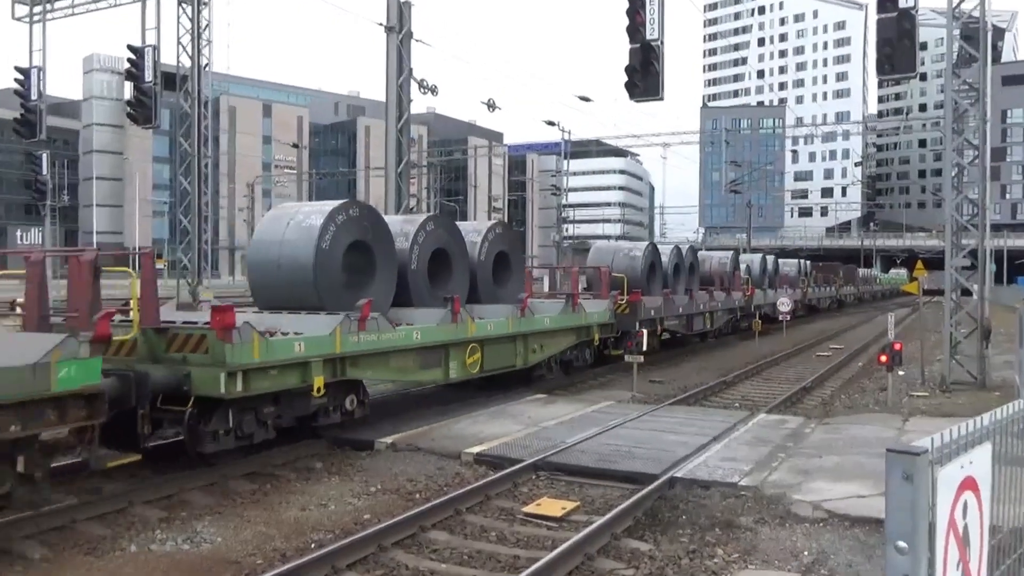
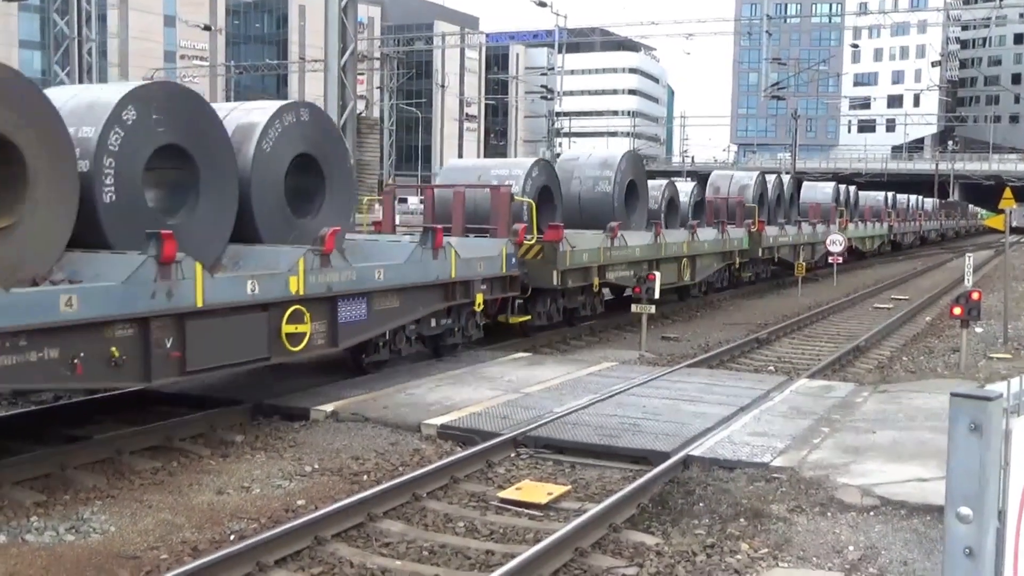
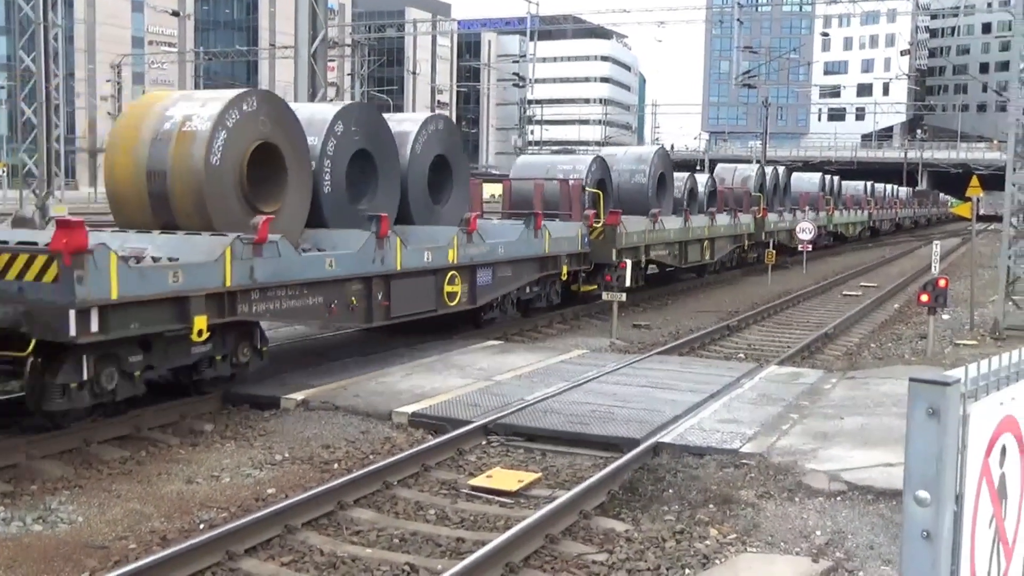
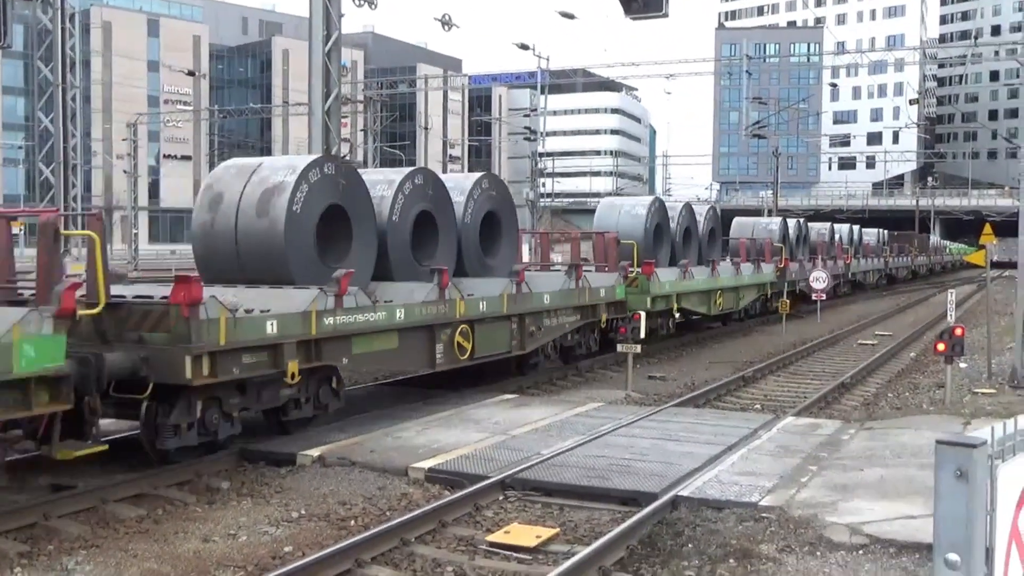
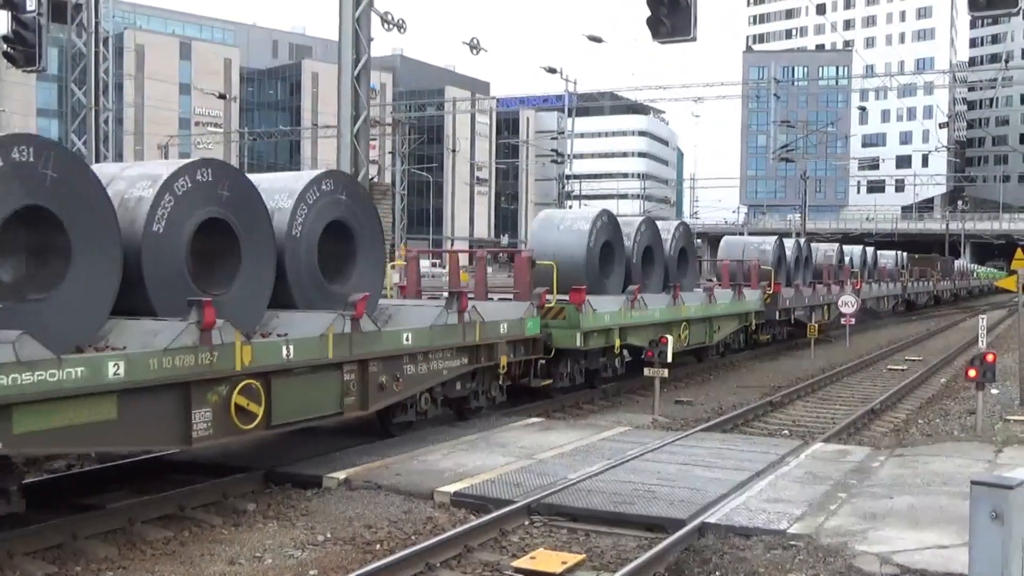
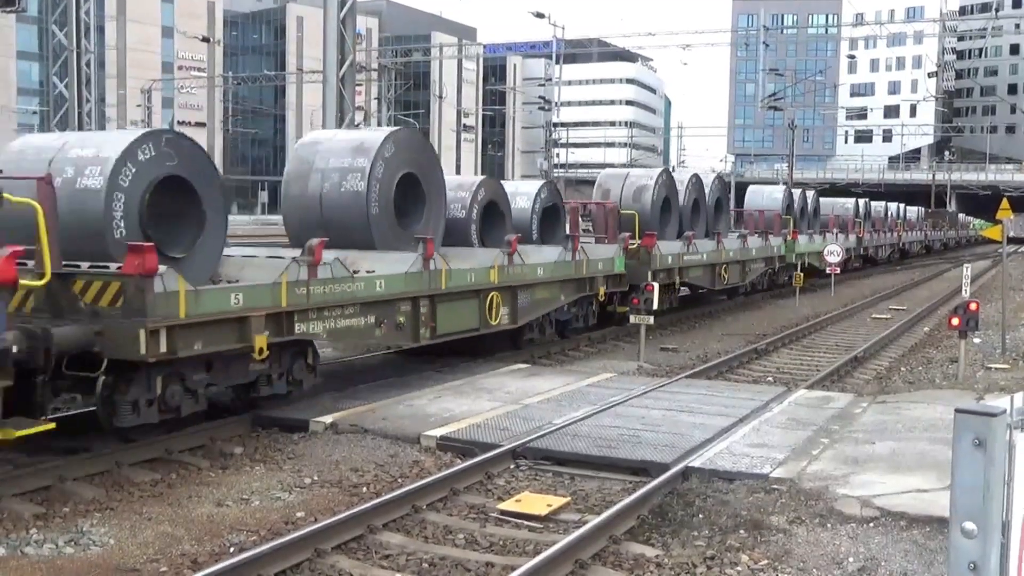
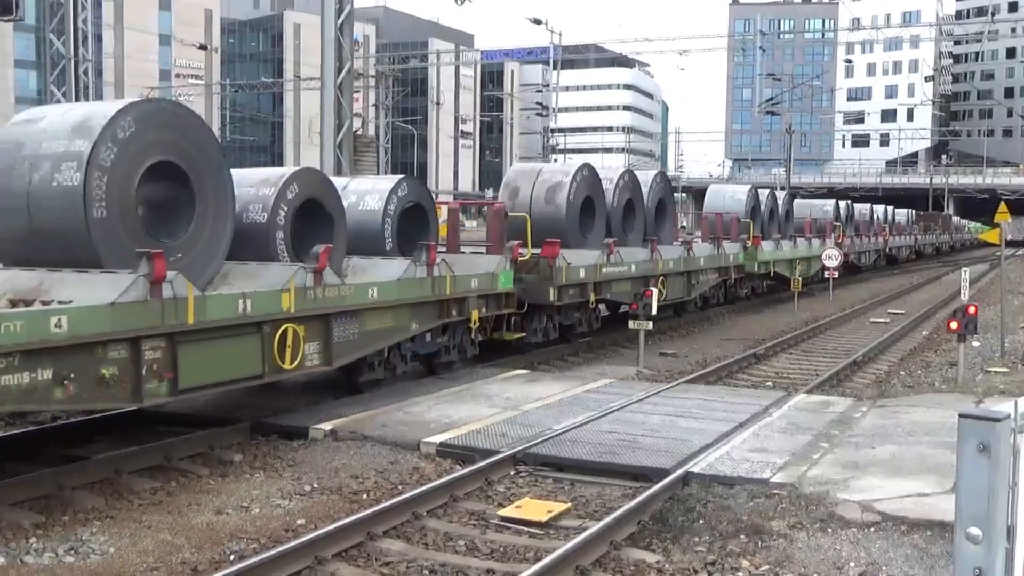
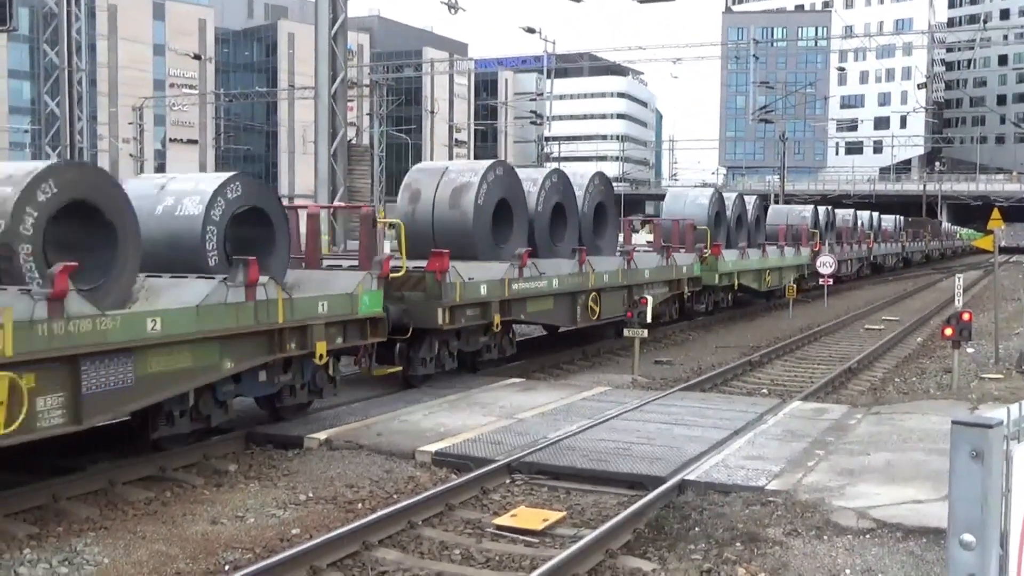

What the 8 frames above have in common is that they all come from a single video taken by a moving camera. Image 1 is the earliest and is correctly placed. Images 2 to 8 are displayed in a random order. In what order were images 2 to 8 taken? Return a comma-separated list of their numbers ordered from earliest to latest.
5, 4, 8, 7, 6, 2, 3
